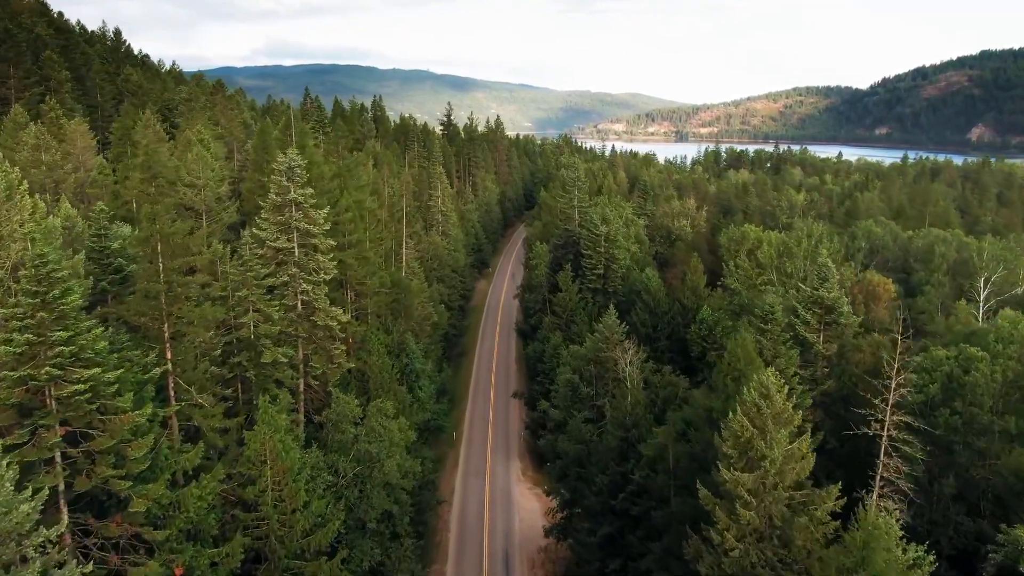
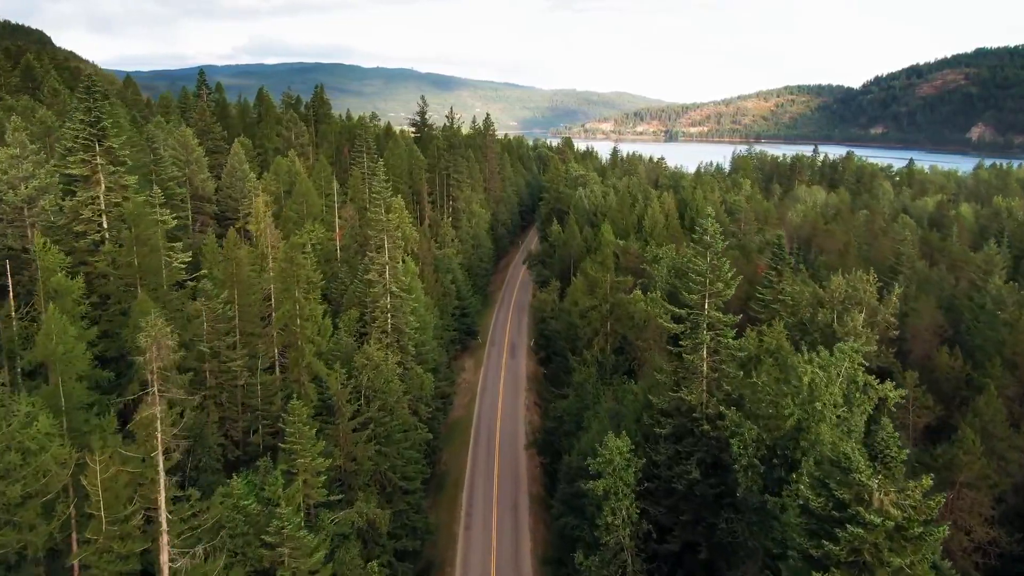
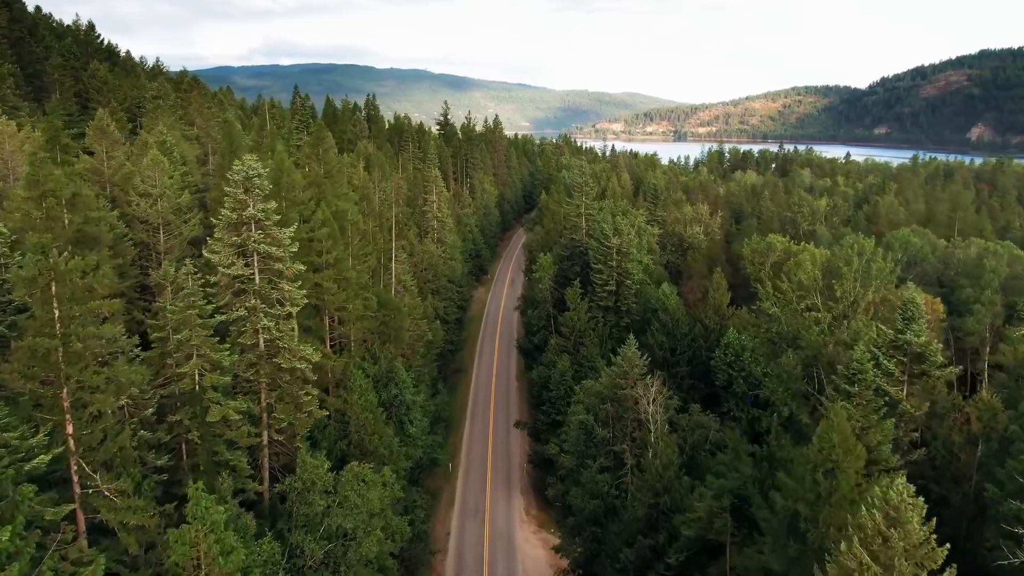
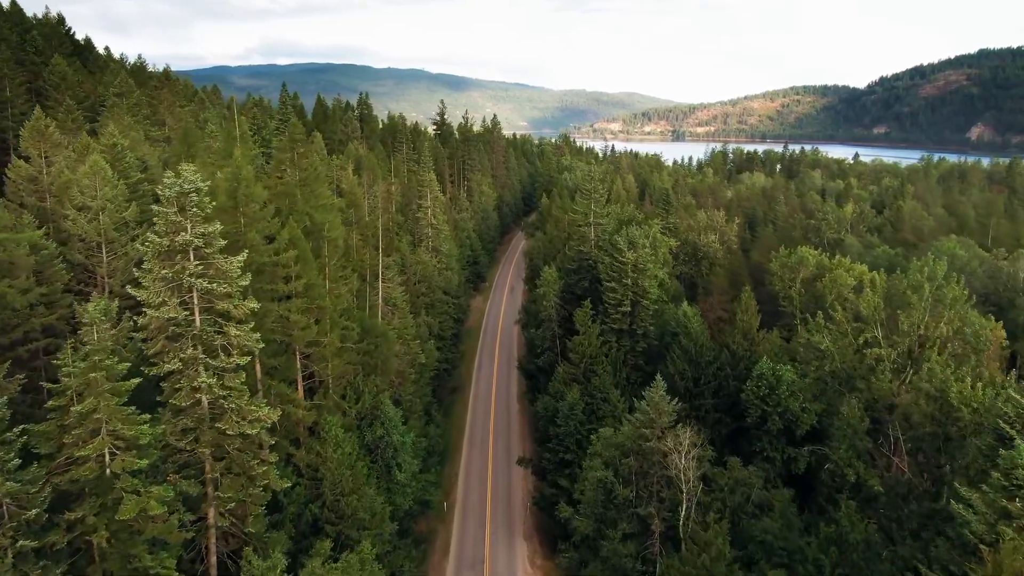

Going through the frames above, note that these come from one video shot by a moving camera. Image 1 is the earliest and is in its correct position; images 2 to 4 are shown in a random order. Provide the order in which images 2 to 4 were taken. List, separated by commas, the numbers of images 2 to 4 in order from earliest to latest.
3, 4, 2
